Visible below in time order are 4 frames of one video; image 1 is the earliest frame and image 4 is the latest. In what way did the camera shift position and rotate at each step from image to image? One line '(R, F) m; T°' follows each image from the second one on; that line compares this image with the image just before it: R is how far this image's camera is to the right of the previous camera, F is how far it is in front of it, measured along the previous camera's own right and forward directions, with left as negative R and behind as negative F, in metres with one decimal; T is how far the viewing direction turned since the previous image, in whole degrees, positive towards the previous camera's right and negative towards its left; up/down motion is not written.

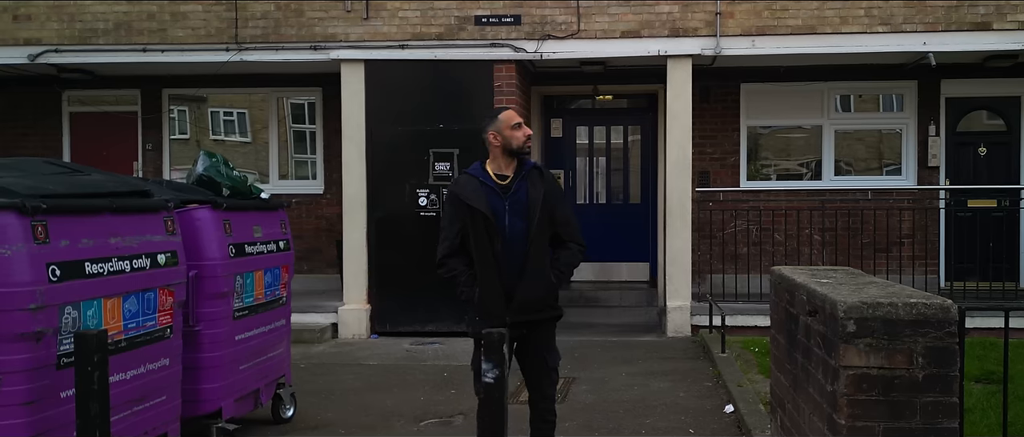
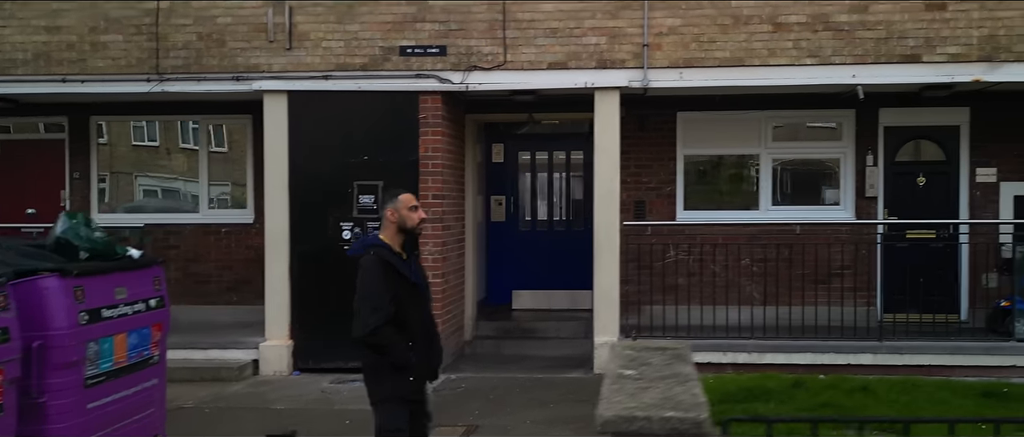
(+0.6, +0.1) m; 0°
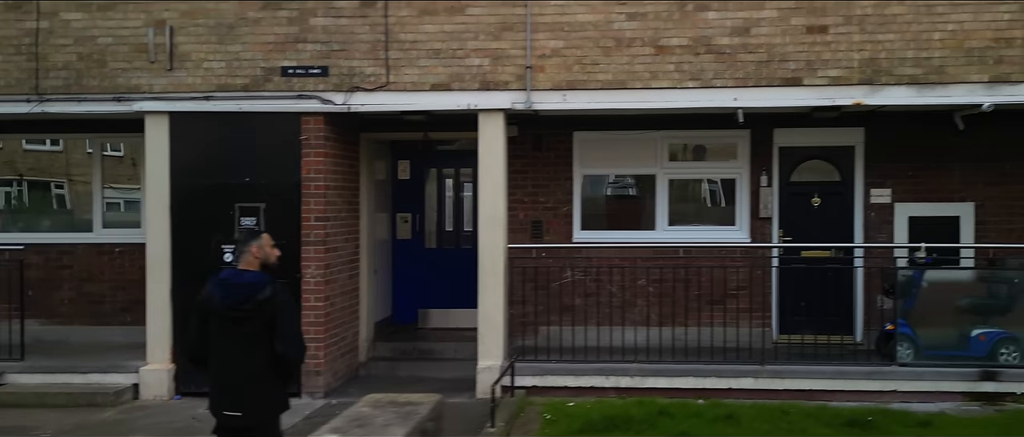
(+1.0, +0.1) m; 0°
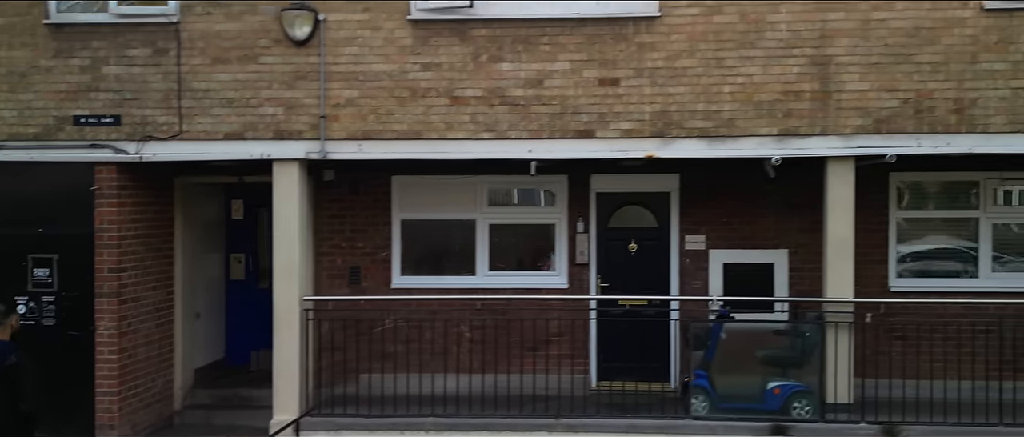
(+1.6, +0.1) m; +1°
